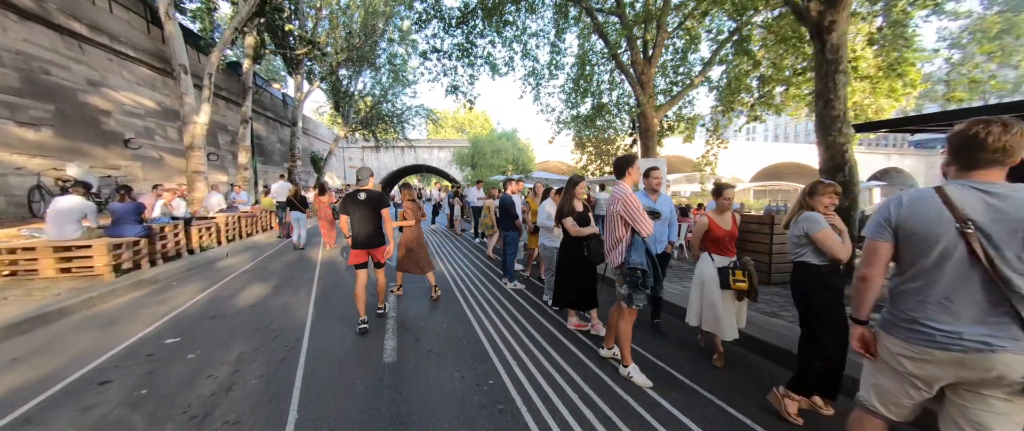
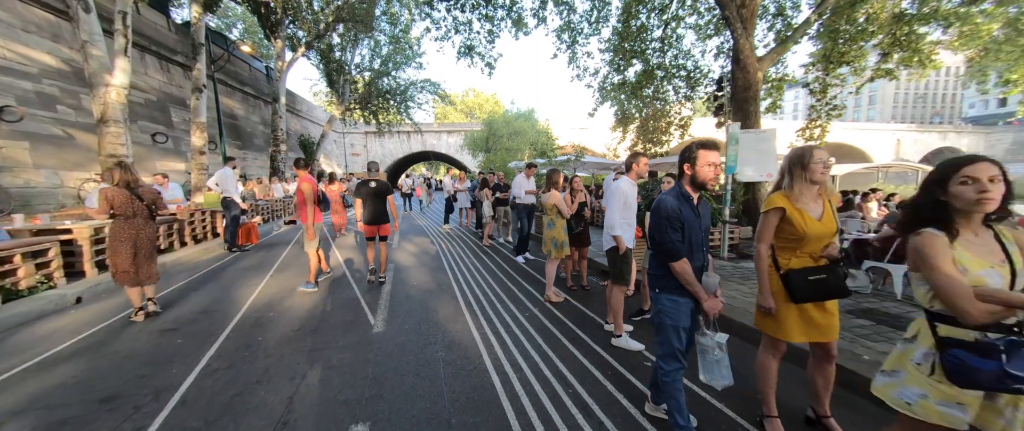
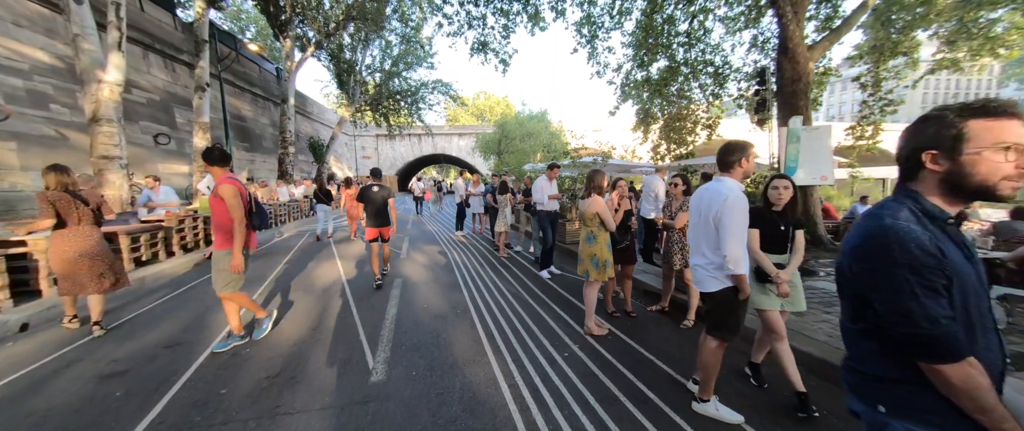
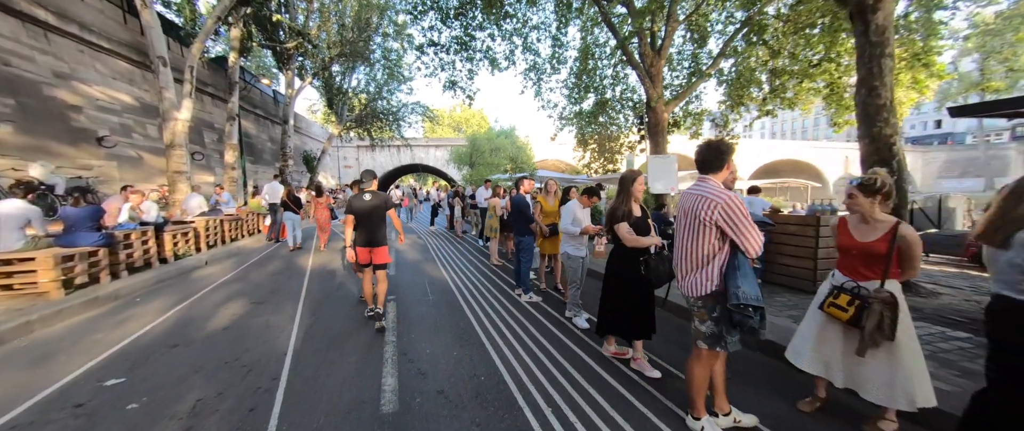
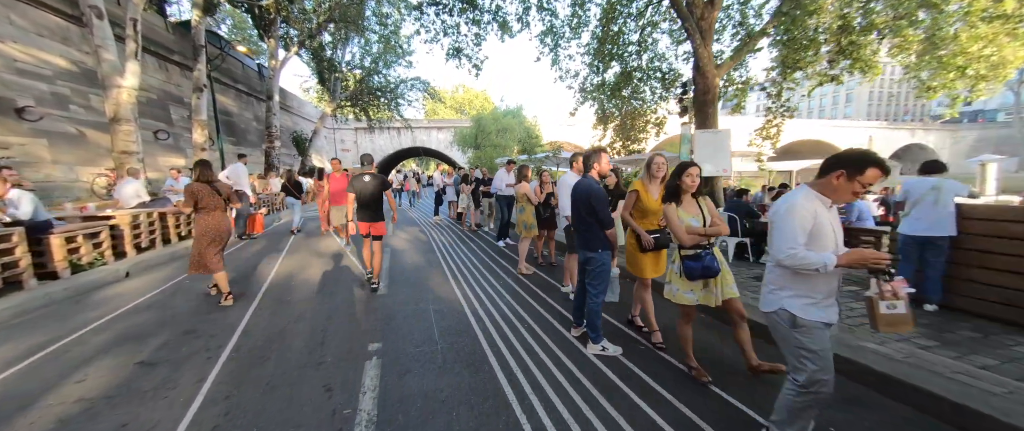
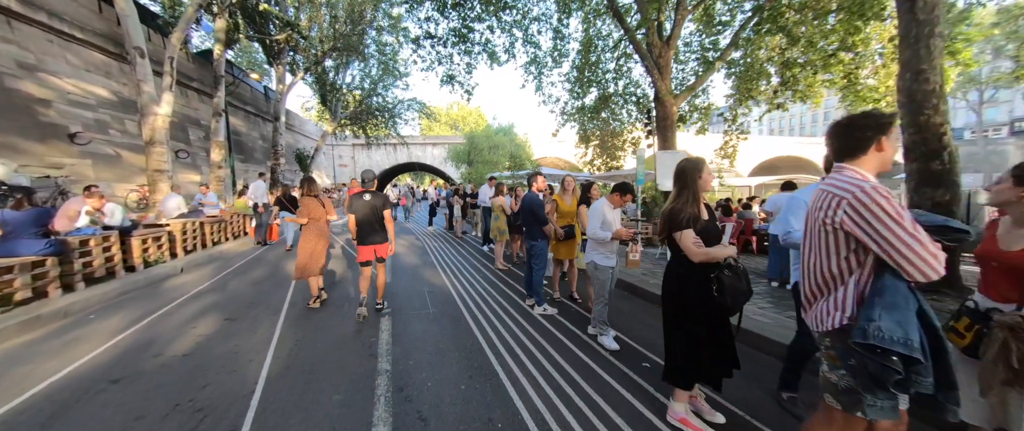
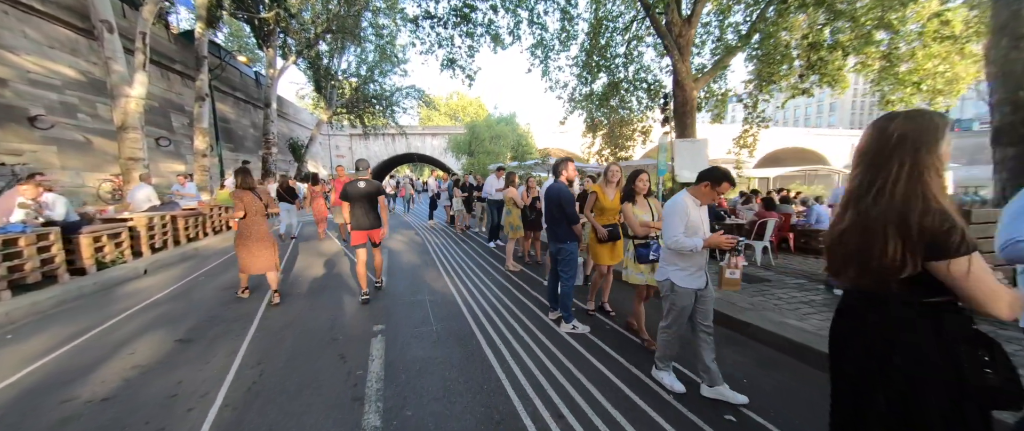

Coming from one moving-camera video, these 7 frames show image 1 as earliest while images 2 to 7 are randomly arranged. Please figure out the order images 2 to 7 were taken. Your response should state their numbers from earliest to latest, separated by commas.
4, 6, 7, 5, 2, 3
